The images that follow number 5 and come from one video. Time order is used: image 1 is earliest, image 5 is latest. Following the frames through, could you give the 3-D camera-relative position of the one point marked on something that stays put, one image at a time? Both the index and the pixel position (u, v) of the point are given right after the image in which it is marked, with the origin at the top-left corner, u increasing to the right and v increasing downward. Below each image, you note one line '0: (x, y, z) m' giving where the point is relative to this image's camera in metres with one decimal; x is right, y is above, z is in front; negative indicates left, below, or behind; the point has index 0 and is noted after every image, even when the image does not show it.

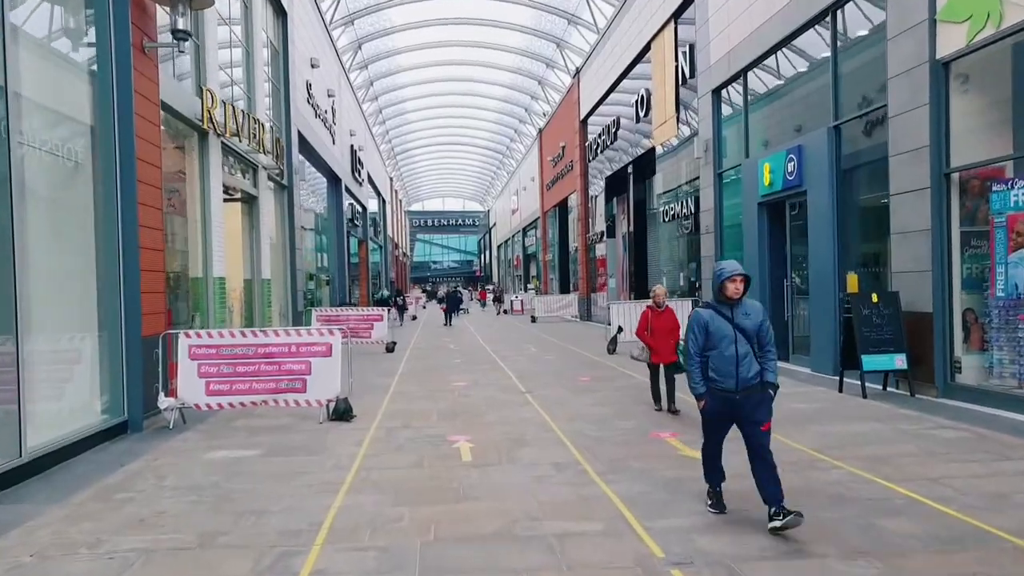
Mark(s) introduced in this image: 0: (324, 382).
0: (-2.4, -1.2, +9.7) m
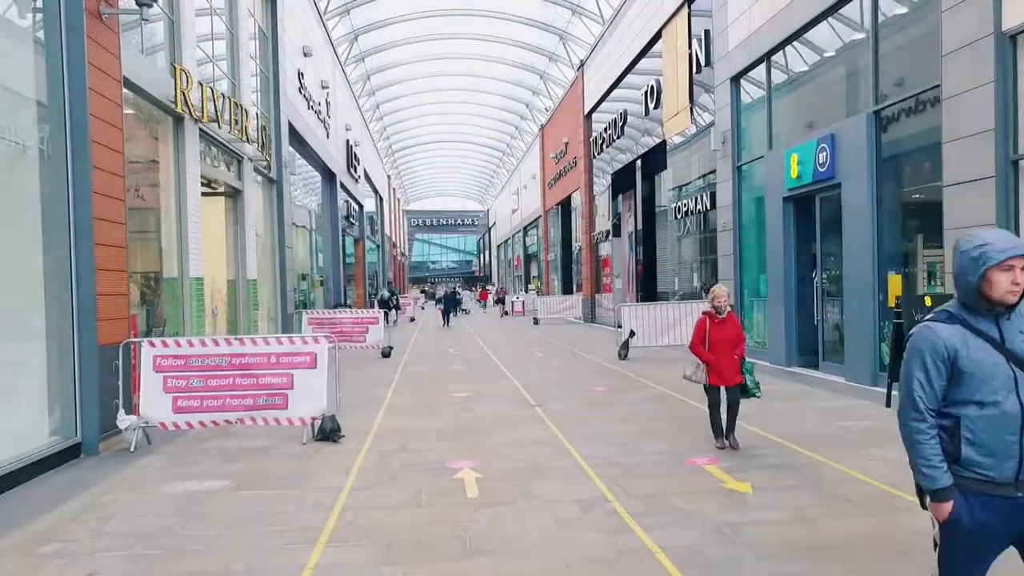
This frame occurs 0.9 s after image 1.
0: (-2.3, -1.2, +8.5) m
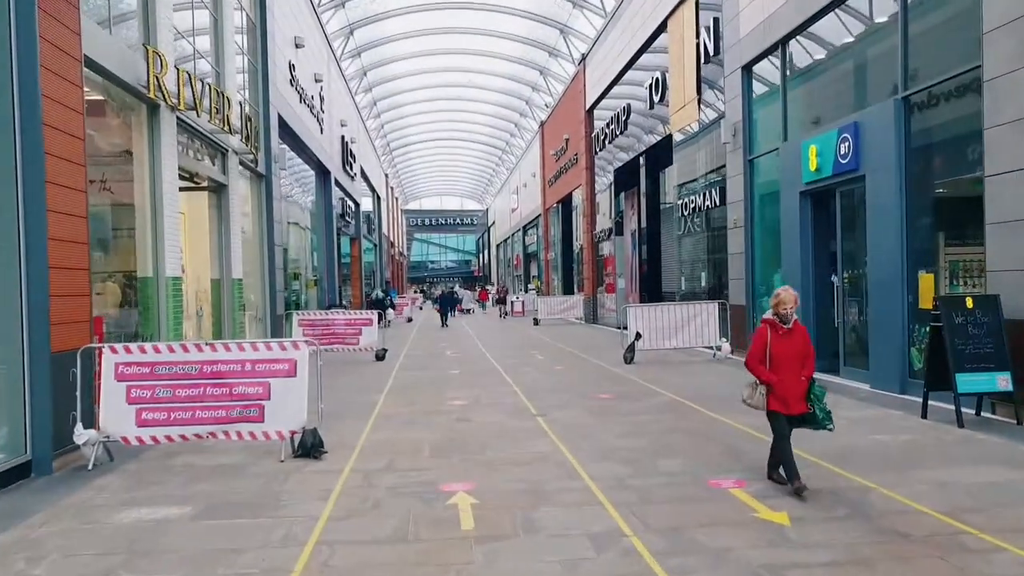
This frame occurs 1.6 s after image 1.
0: (-2.3, -1.2, +7.7) m
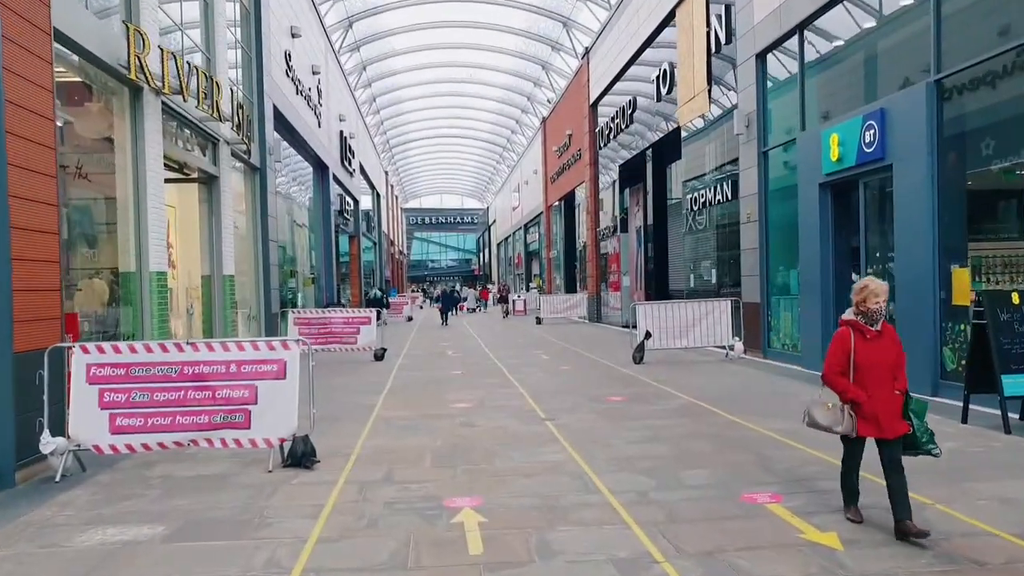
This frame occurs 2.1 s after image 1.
0: (-2.2, -1.2, +7.1) m
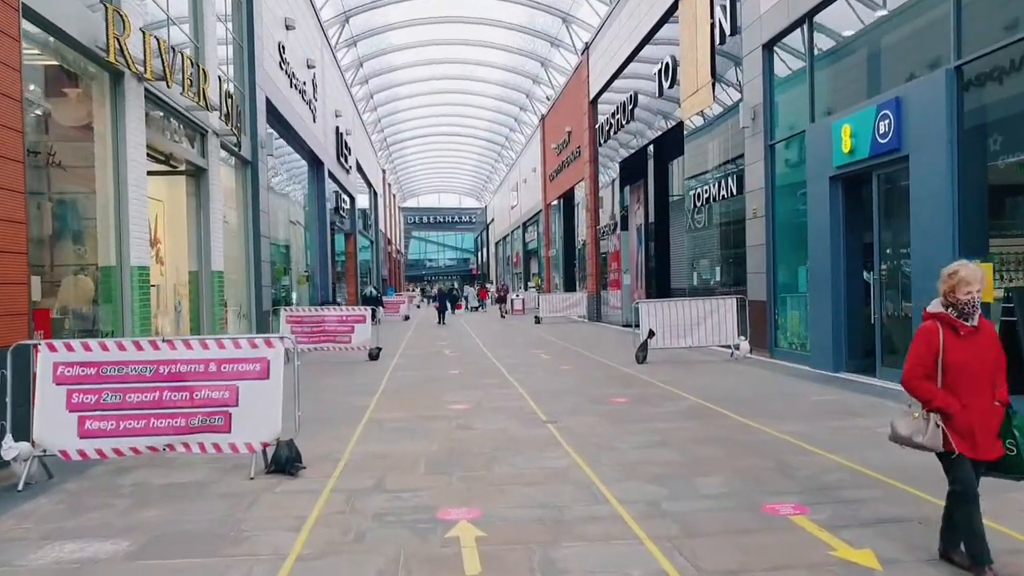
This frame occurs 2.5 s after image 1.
0: (-2.2, -1.1, +6.6) m
